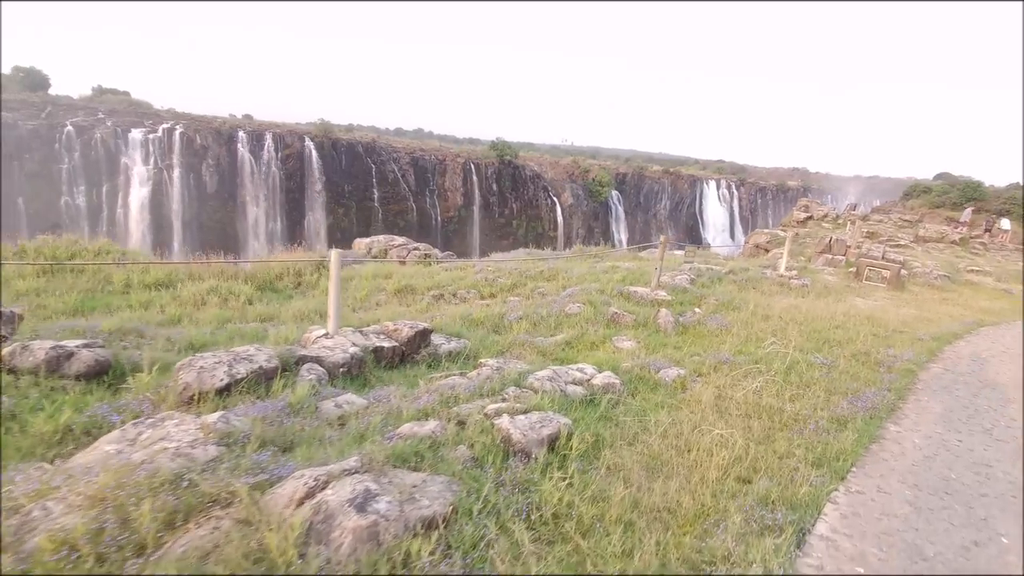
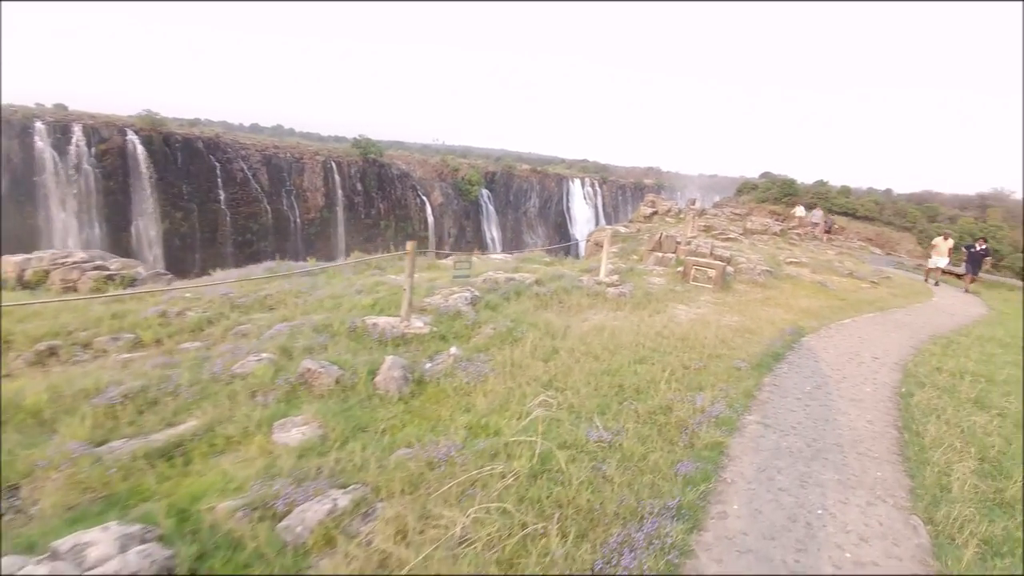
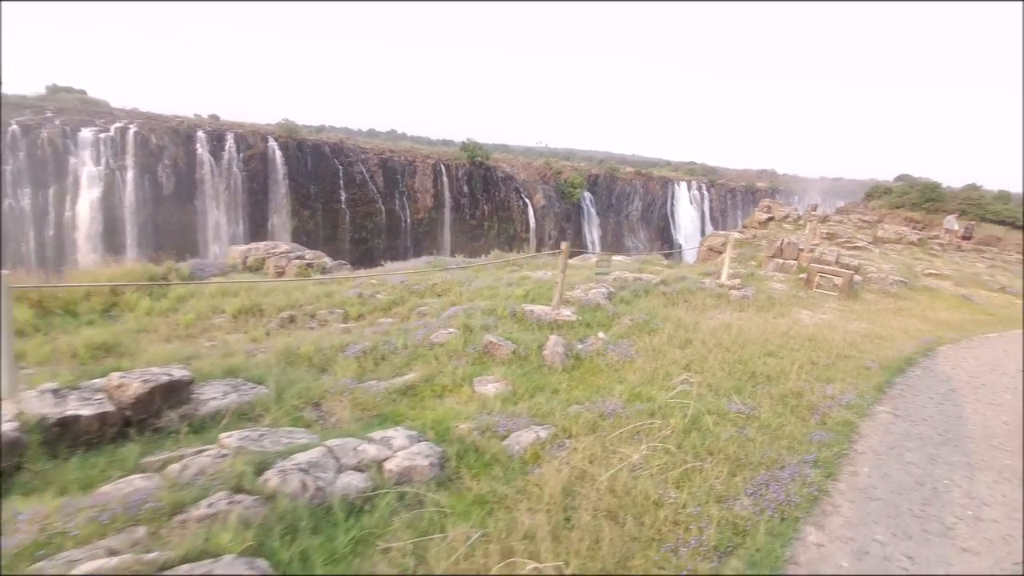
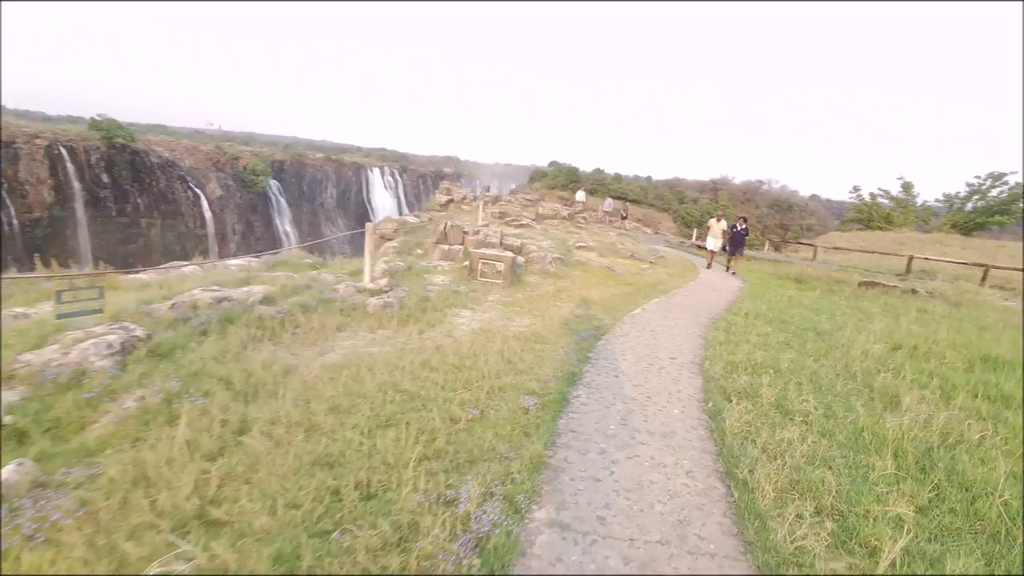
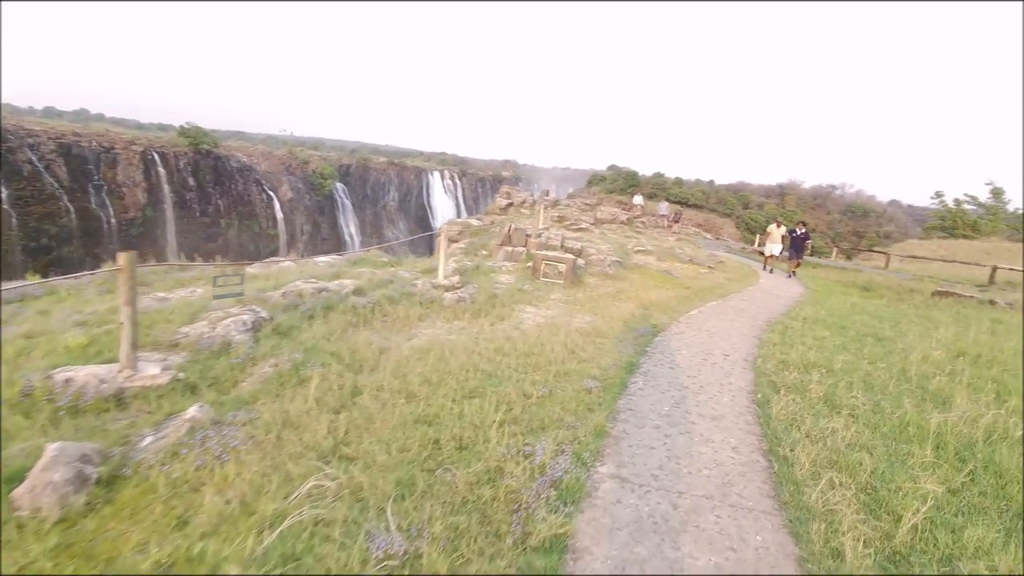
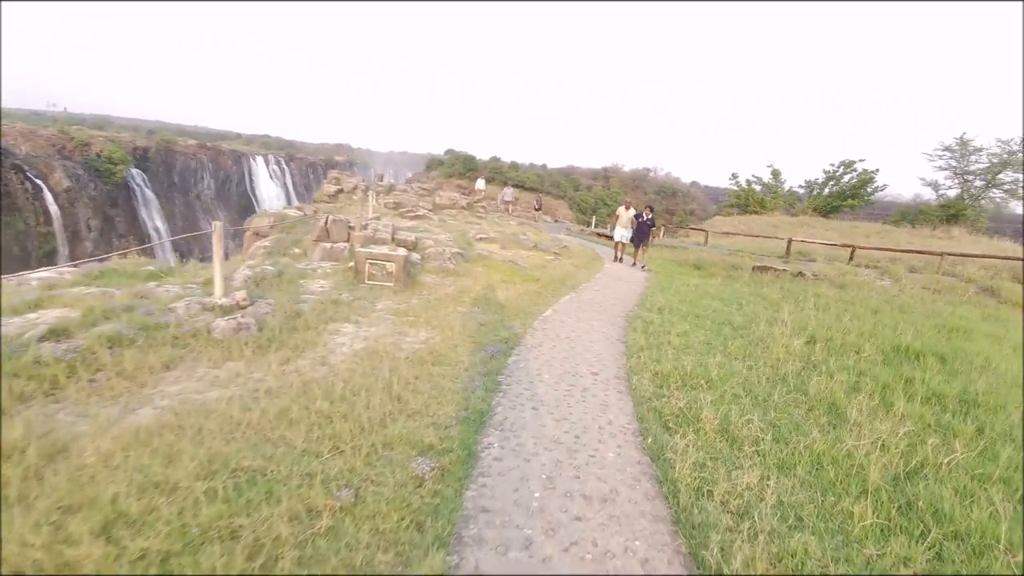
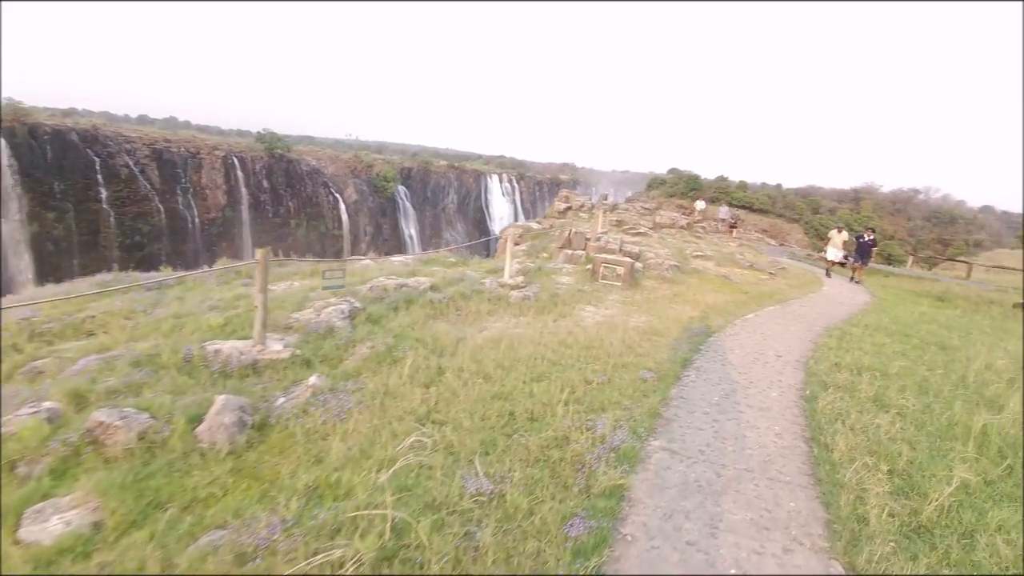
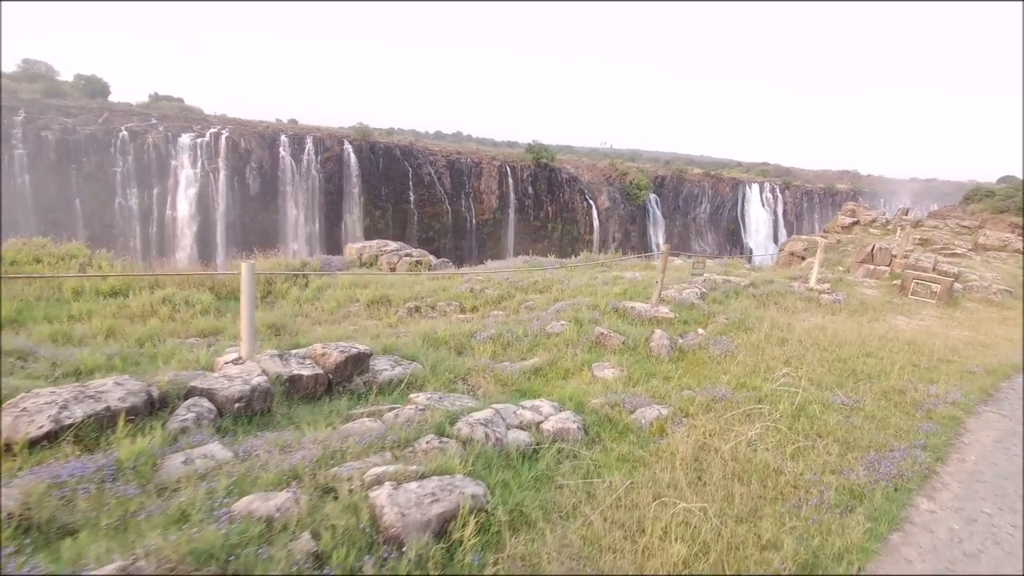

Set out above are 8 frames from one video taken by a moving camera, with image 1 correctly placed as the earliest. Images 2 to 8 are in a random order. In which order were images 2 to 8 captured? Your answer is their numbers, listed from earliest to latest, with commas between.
8, 3, 2, 7, 5, 4, 6
